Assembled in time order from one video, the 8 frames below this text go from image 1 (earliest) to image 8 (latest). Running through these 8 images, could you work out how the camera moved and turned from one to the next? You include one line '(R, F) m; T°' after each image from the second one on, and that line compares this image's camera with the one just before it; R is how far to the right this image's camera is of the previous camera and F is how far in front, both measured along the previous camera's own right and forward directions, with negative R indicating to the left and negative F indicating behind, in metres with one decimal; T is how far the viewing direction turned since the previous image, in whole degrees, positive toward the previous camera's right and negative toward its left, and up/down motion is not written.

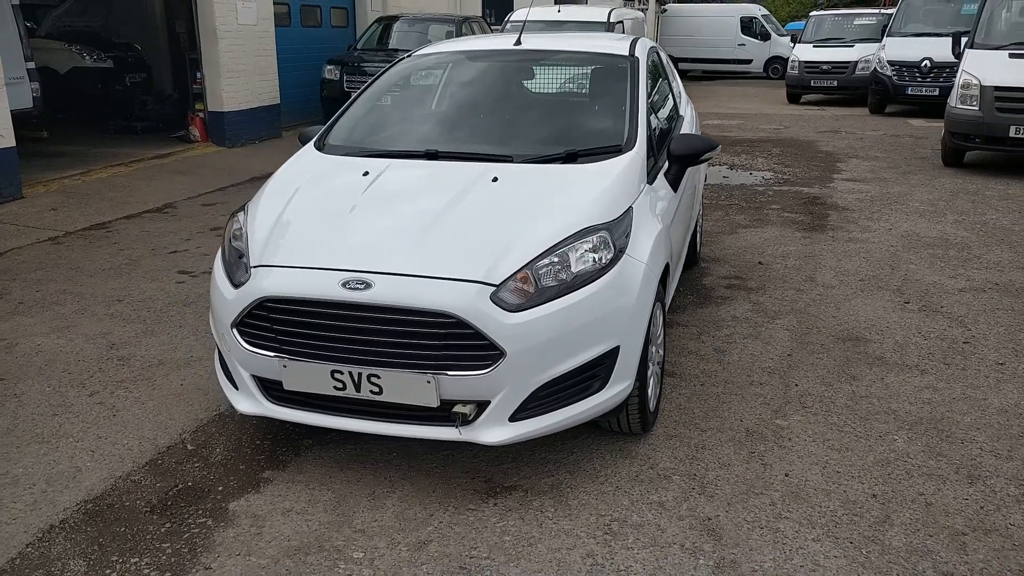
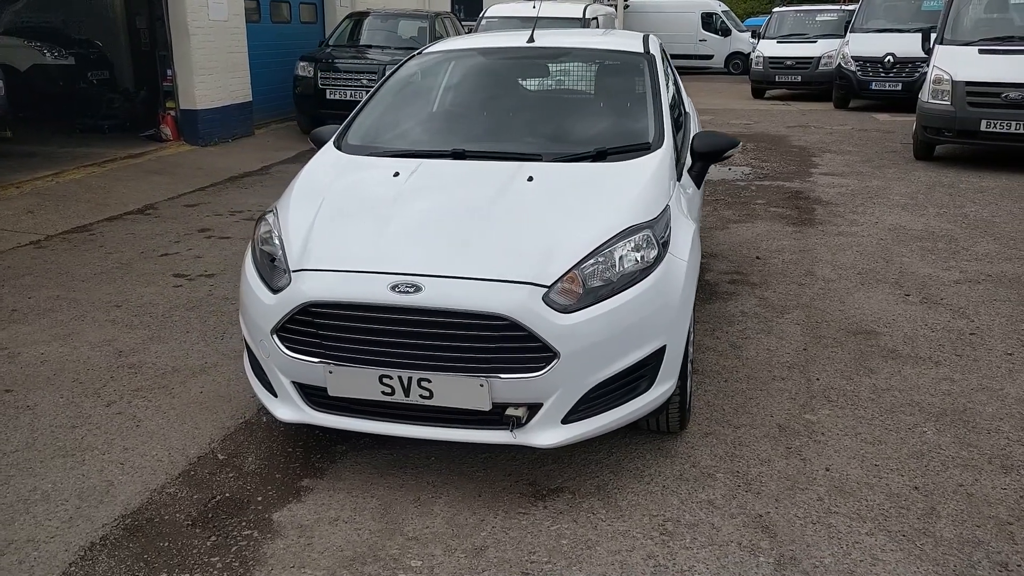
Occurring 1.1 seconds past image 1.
(-0.3, 0.0) m; +3°
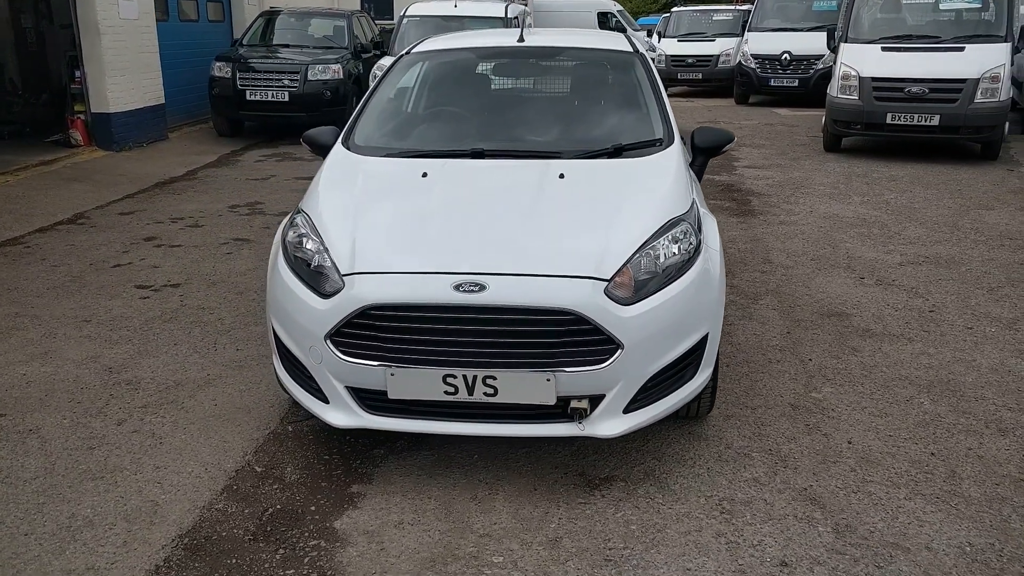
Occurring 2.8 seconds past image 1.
(-0.6, 0.0) m; +7°
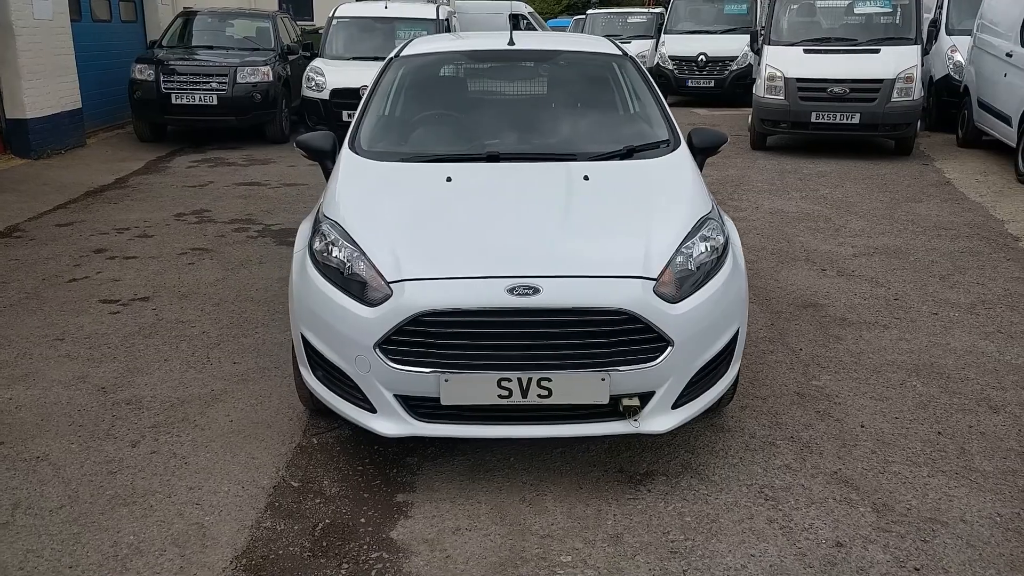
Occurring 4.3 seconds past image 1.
(-0.5, 0.0) m; +6°
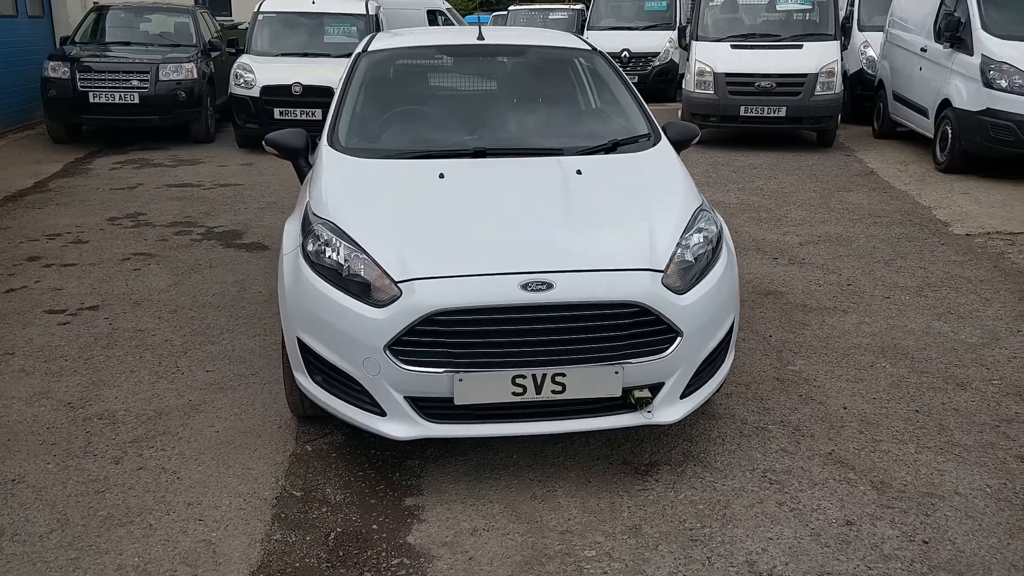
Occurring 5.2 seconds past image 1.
(-0.3, 0.0) m; +6°
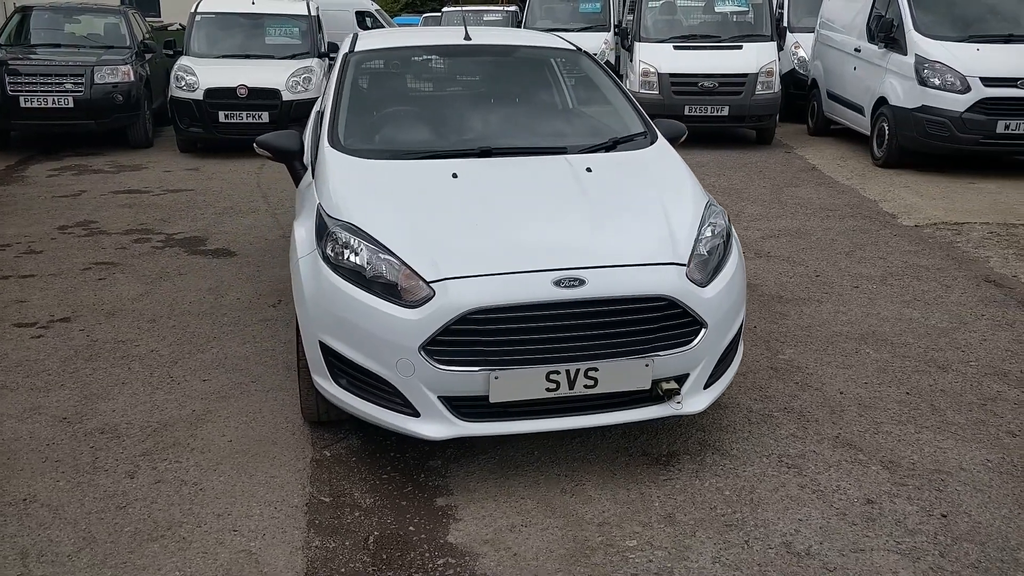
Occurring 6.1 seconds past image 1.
(-0.4, 0.0) m; +5°
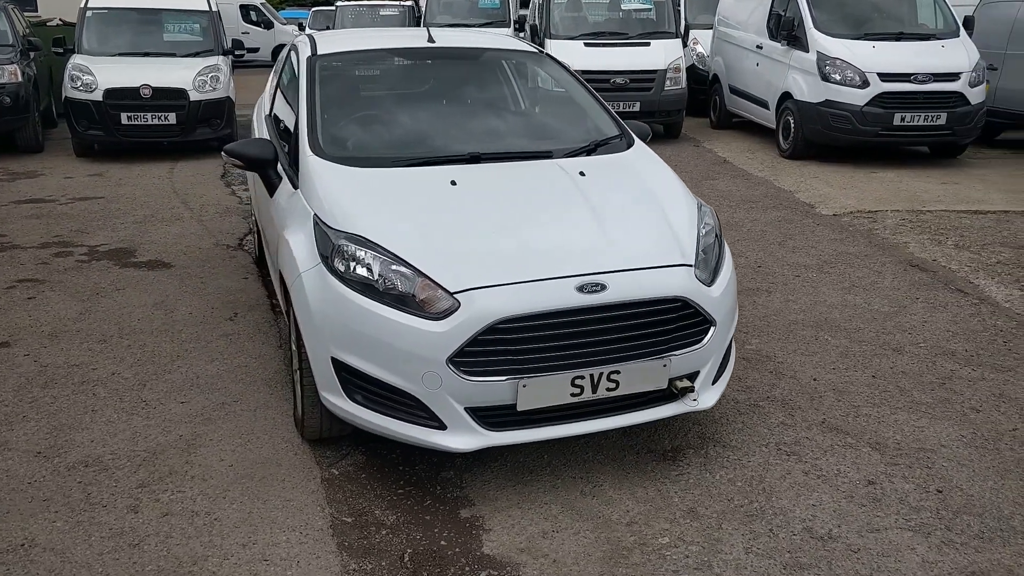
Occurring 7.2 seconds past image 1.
(-0.5, 0.0) m; +8°
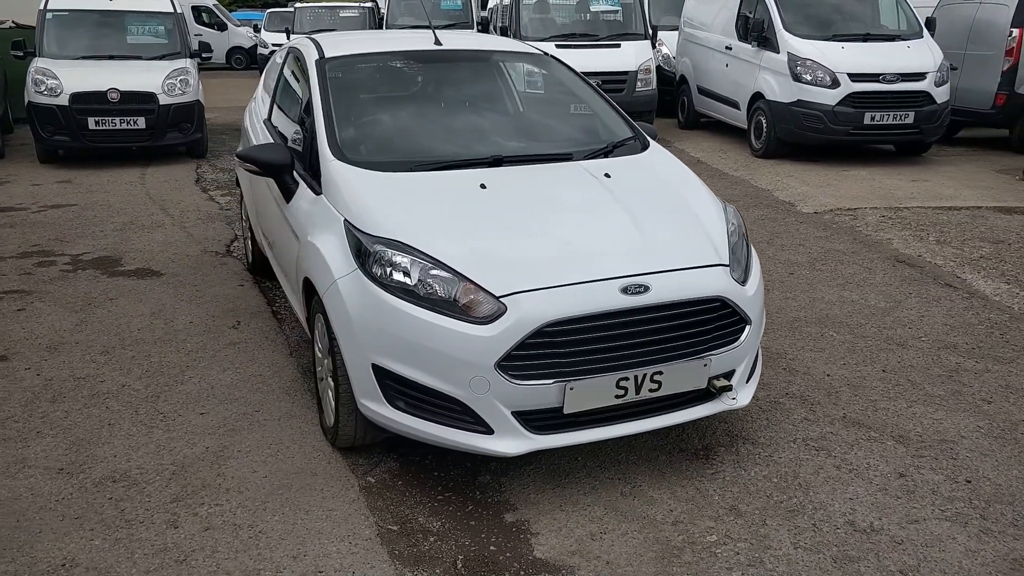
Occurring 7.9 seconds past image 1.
(-0.3, 0.0) m; +3°
